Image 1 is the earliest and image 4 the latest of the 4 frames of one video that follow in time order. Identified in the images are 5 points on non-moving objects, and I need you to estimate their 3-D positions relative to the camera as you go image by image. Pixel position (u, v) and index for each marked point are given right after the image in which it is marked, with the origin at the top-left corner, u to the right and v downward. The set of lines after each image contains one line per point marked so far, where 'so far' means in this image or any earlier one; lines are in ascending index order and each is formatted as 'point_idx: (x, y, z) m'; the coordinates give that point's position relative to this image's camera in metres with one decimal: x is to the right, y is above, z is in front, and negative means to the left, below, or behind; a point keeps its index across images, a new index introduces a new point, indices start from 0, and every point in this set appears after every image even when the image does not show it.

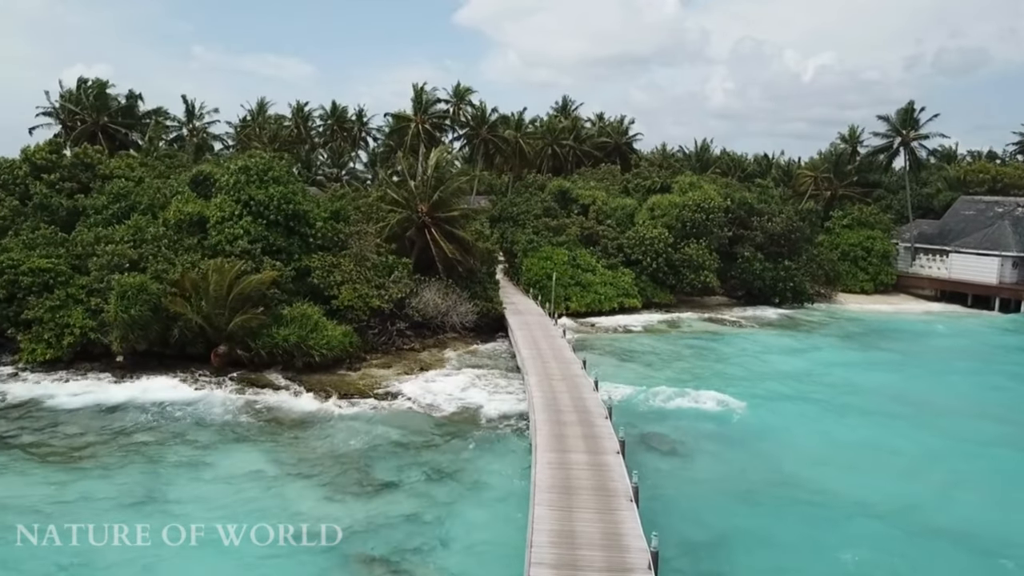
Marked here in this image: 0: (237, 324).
0: (-7.4, -1.0, +19.4) m
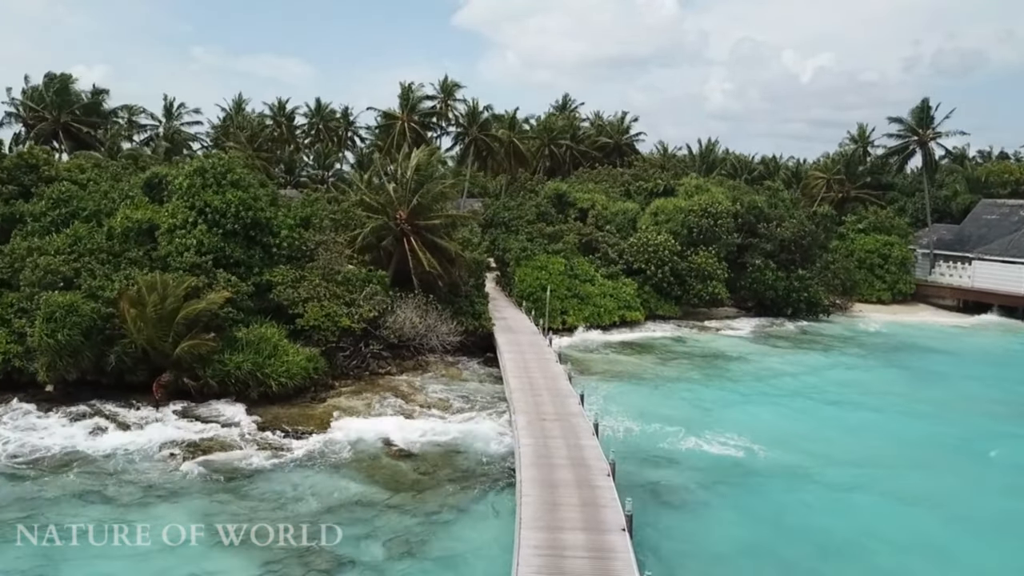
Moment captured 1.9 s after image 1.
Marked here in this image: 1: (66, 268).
0: (-7.7, -1.4, +16.9) m
1: (-11.2, +0.5, +18.0) m
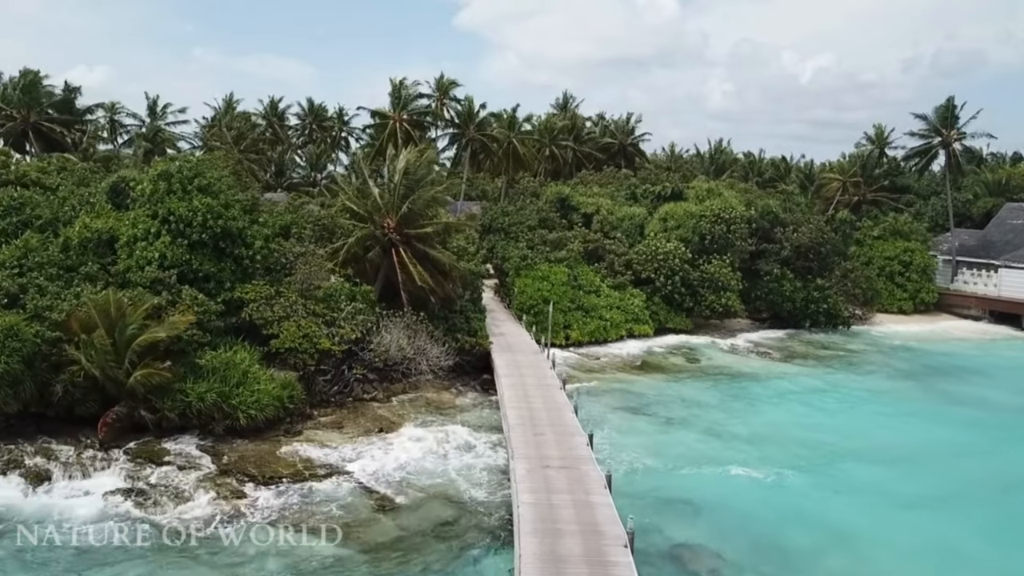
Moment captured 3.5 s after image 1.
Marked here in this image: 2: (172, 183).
0: (-7.8, -1.9, +14.9) m
1: (-11.2, +0.1, +16.1) m
2: (-8.8, +2.7, +18.5) m
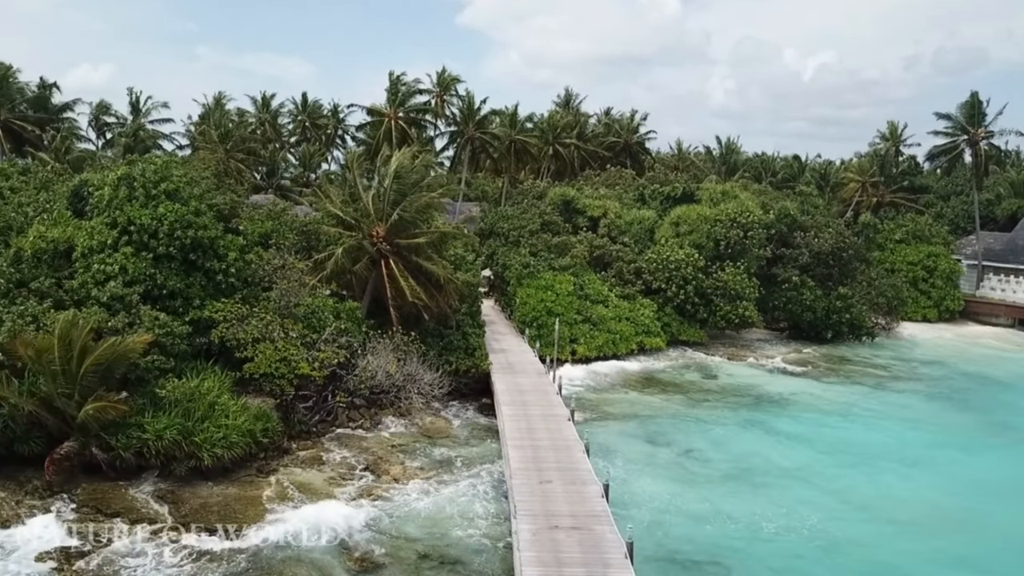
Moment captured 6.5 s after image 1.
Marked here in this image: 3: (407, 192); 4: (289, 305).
0: (-7.7, -2.3, +13.1) m
1: (-11.2, -0.3, +14.2) m
2: (-8.7, +2.3, +16.6) m
3: (-2.7, +2.5, +18.4) m
4: (-5.2, -0.3, +17.0) m
